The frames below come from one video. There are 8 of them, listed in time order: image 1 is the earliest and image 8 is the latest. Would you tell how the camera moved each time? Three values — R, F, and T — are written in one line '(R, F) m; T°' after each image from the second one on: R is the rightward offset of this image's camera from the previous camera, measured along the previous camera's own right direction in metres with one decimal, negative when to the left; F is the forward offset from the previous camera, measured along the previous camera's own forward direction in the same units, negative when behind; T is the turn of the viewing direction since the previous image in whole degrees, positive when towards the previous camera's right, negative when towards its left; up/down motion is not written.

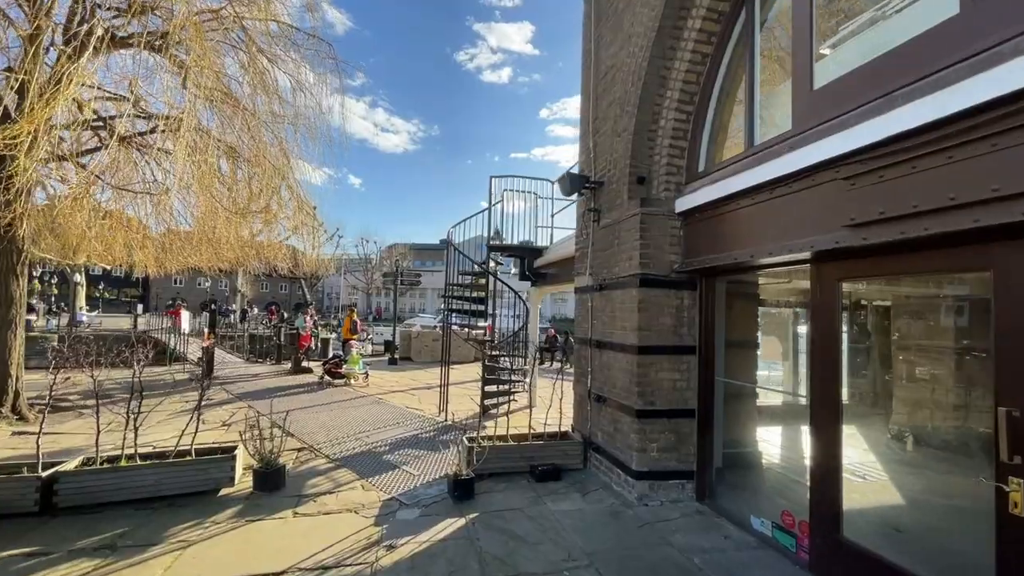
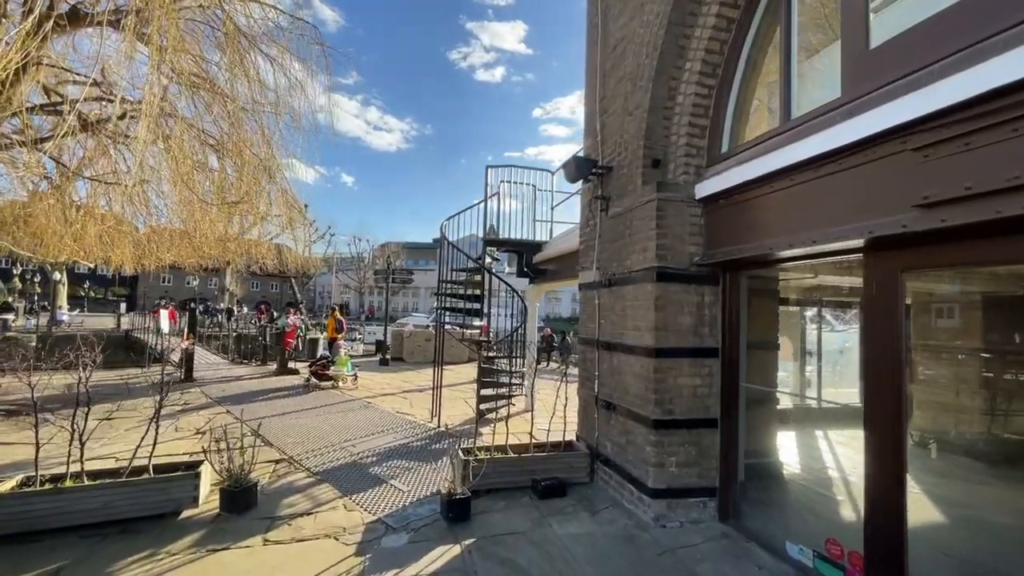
(-0.1, +0.5) m; +1°
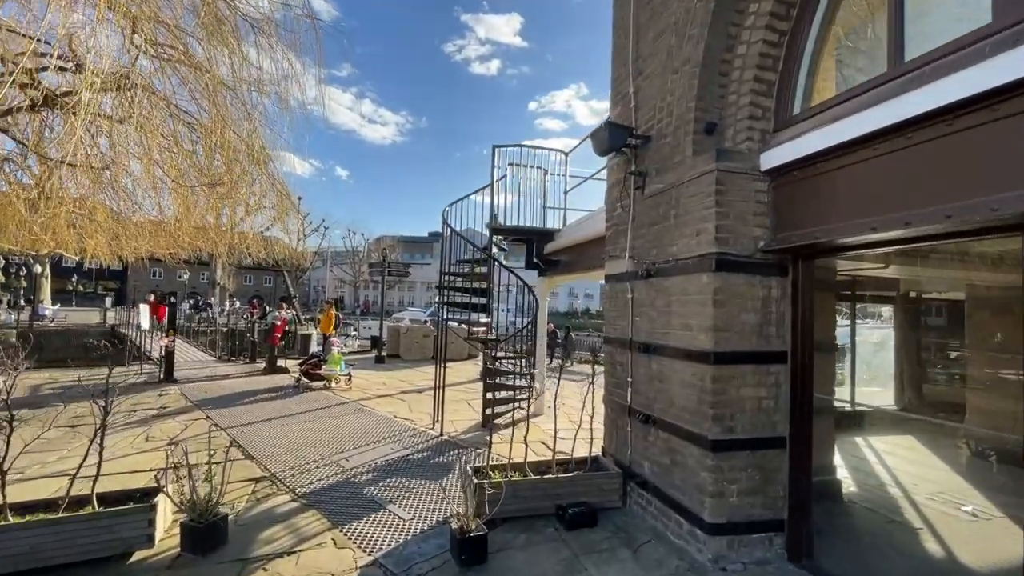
(-0.2, +0.7) m; +1°
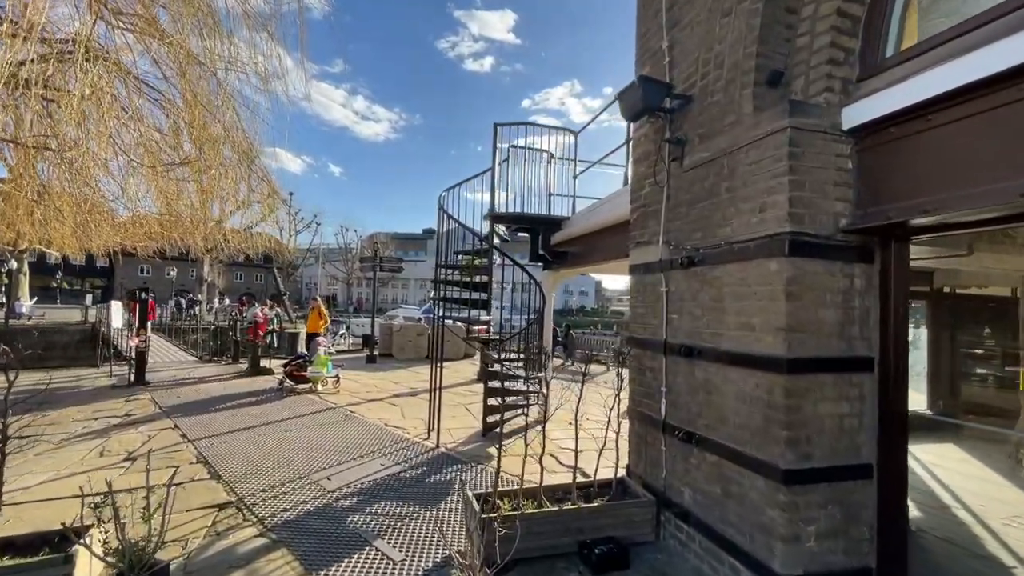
(-0.1, +0.7) m; +1°
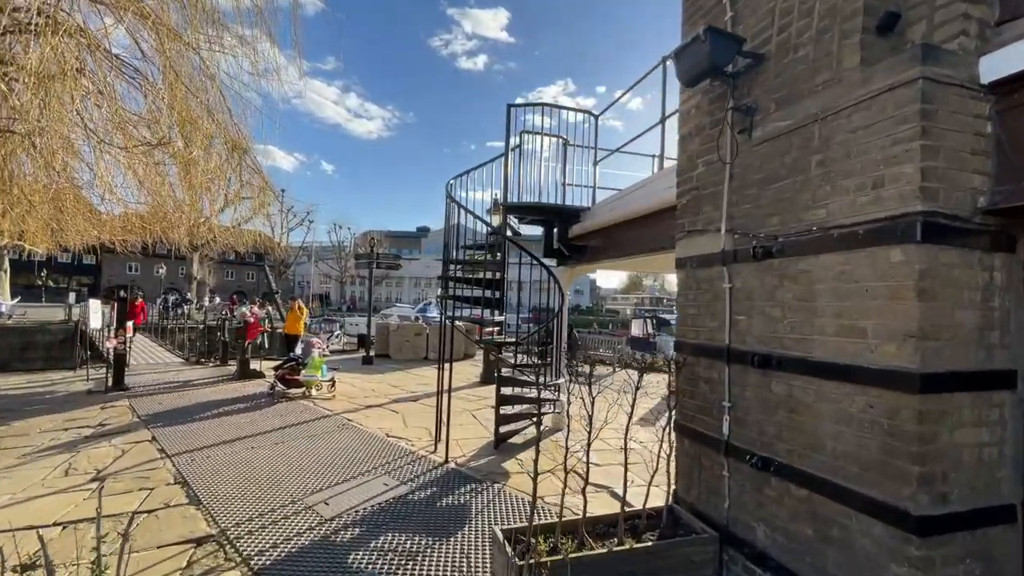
(-0.3, +0.6) m; +1°
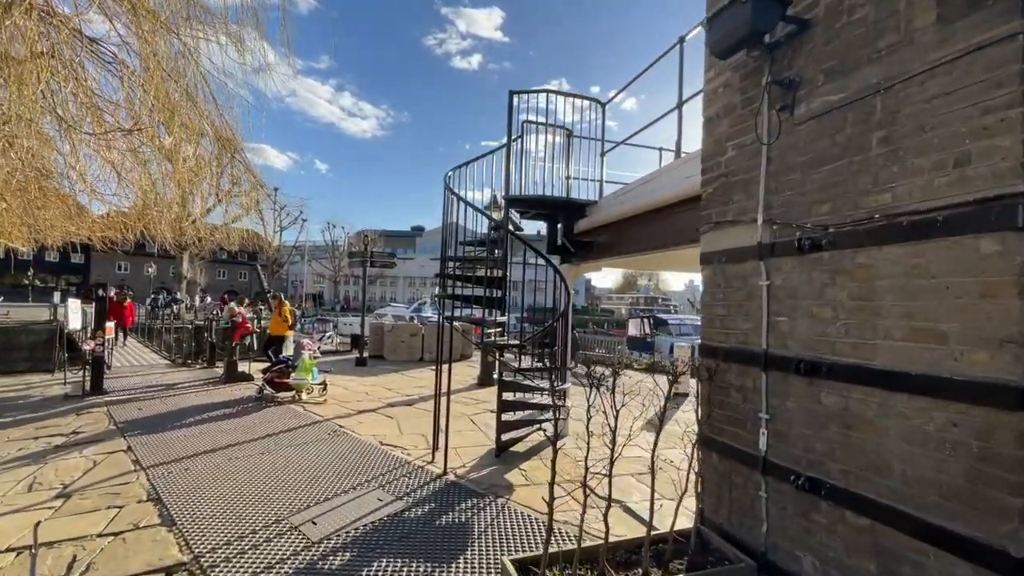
(-0.1, +0.3) m; +1°
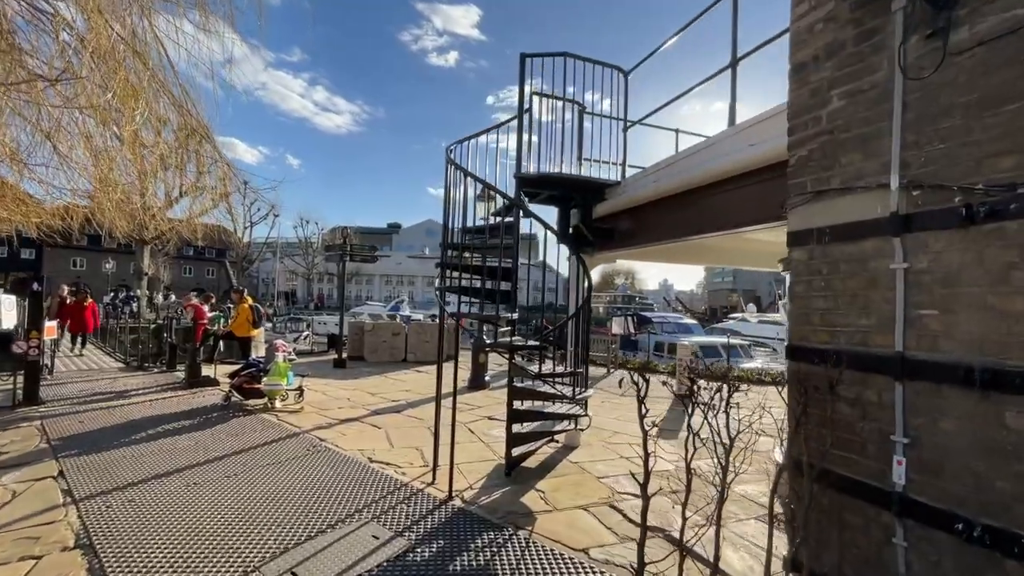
(-0.4, +0.7) m; +3°
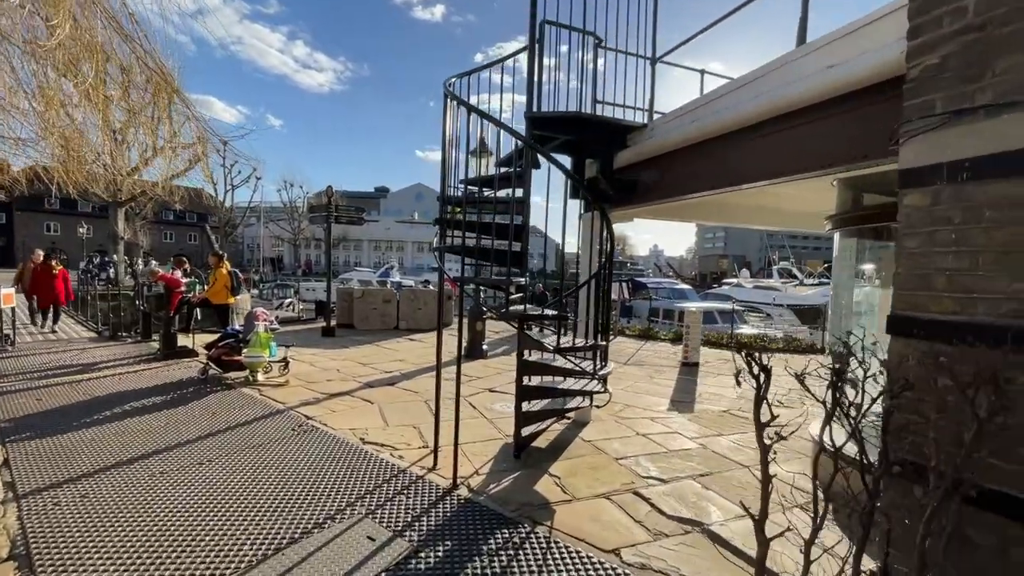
(-0.2, +0.6) m; +1°
